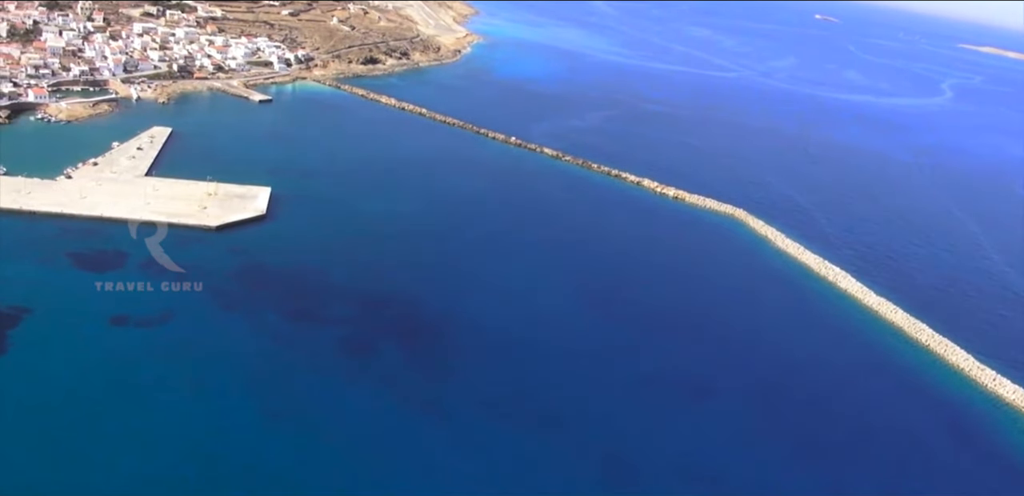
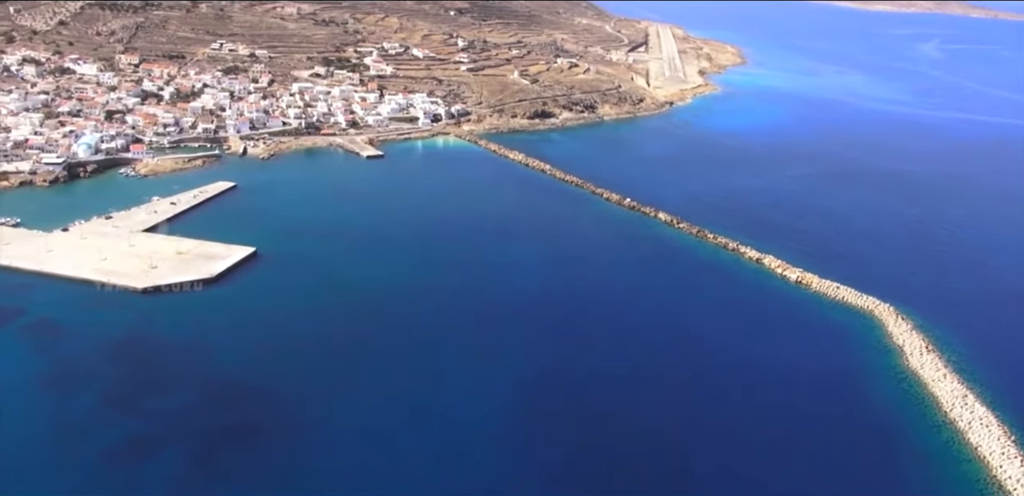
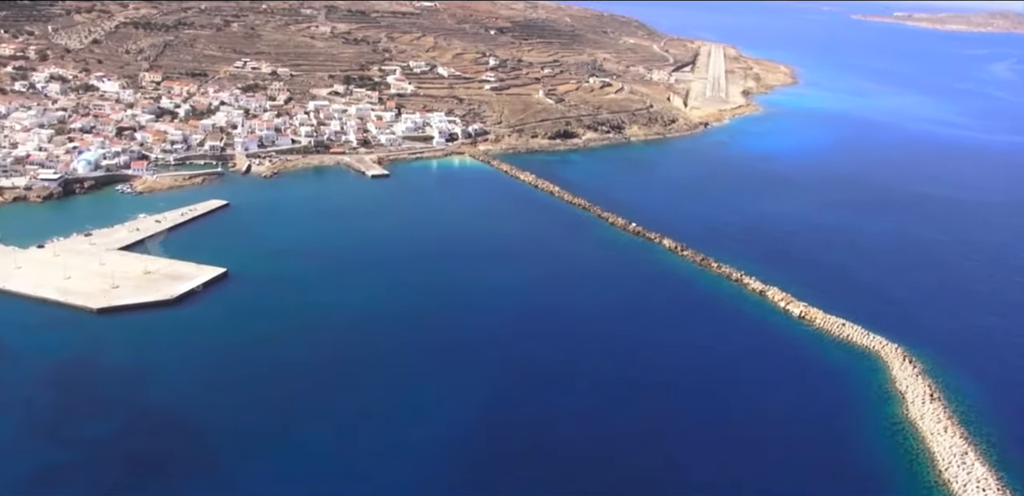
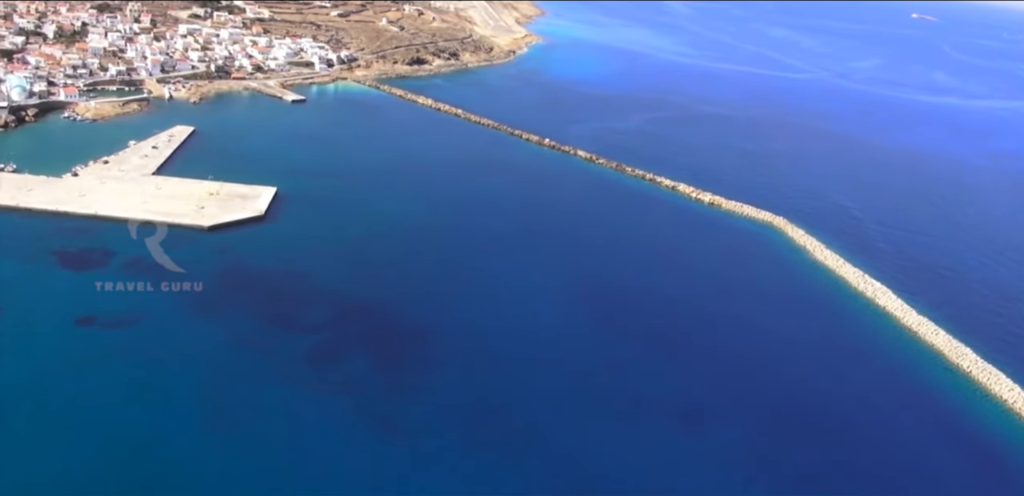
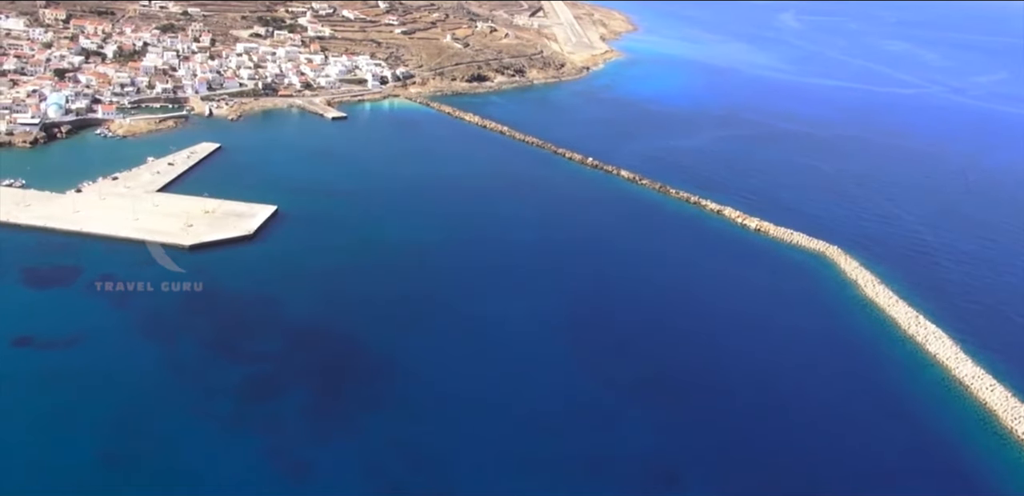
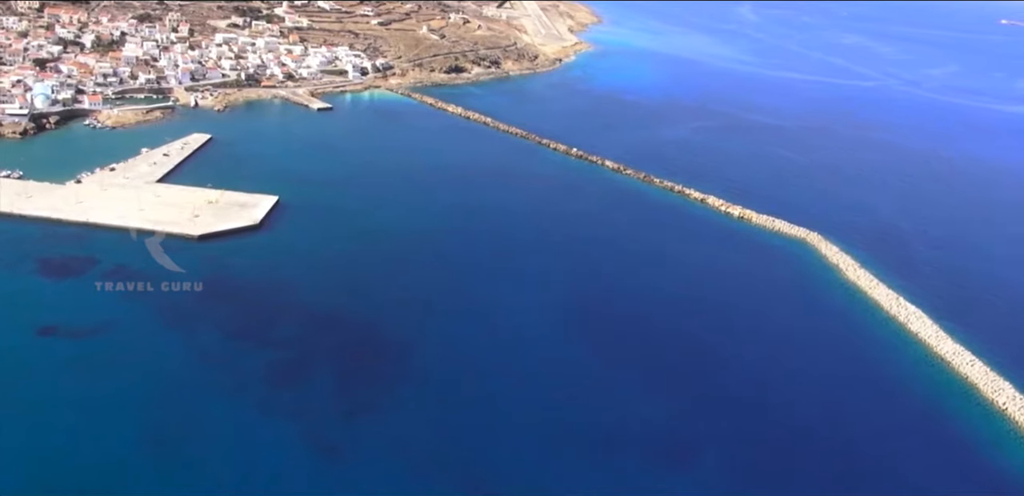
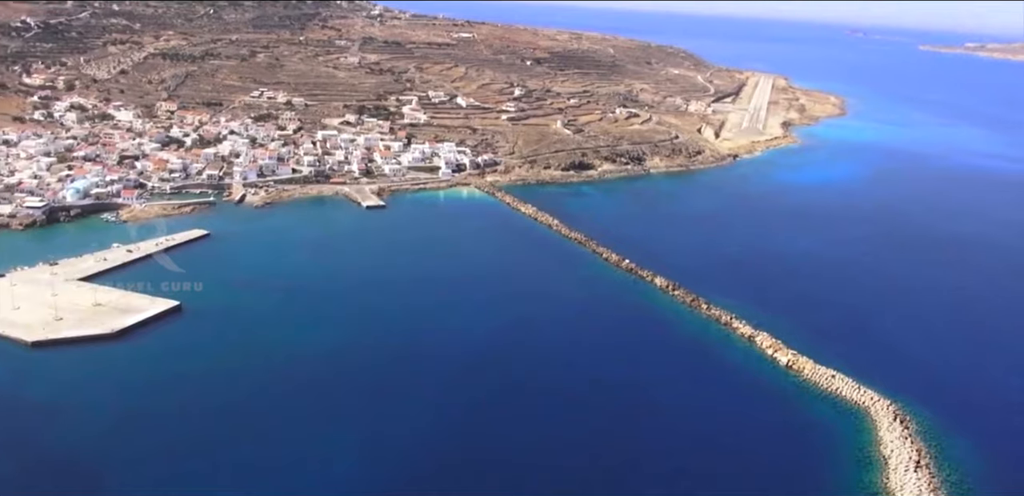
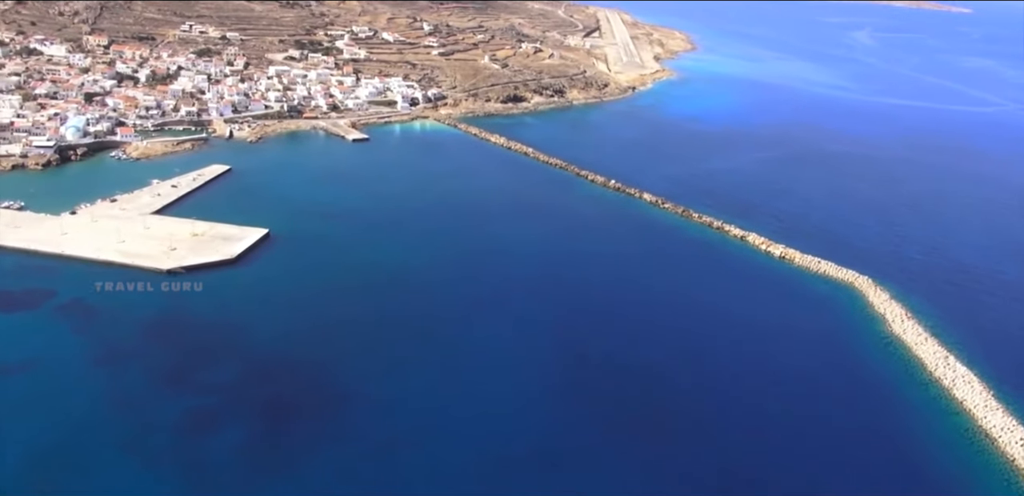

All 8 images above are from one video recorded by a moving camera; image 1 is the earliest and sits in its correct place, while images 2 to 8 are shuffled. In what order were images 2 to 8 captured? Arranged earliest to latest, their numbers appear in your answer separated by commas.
4, 6, 5, 8, 2, 3, 7
